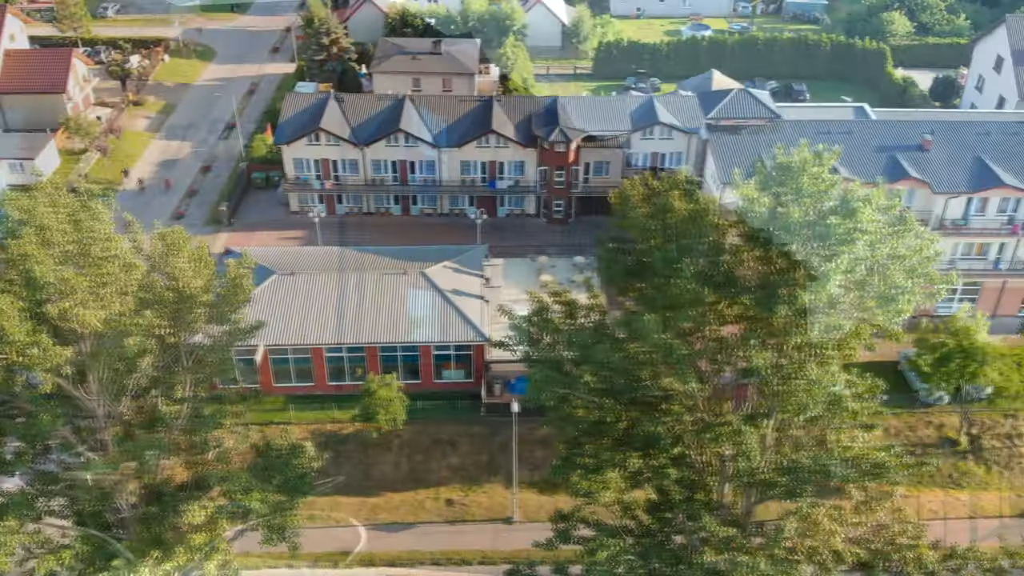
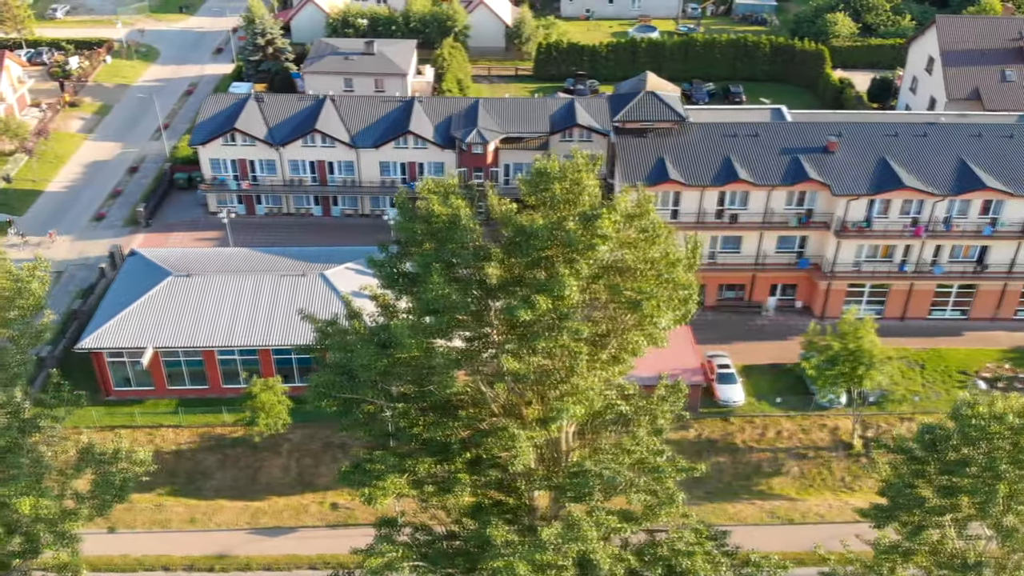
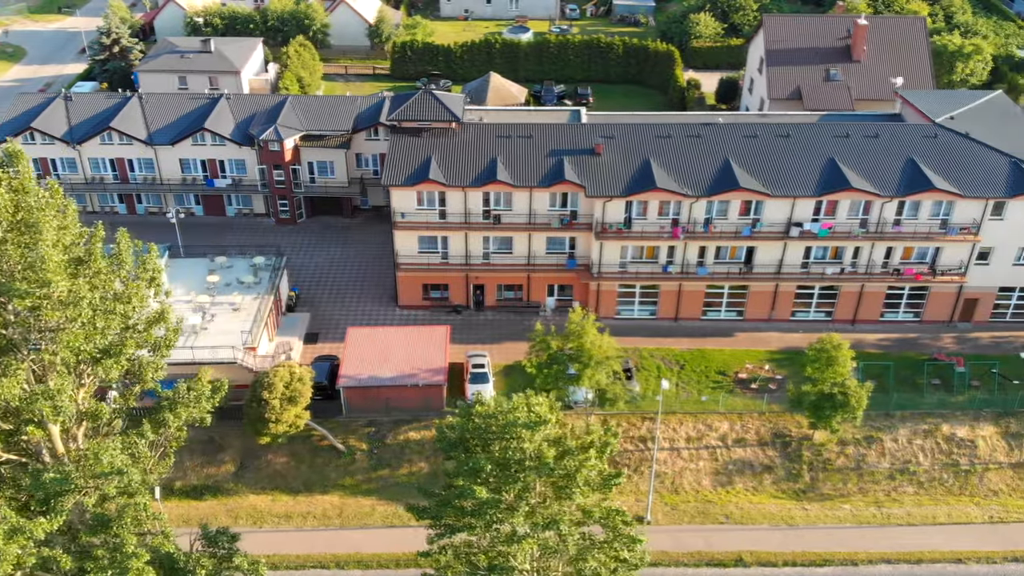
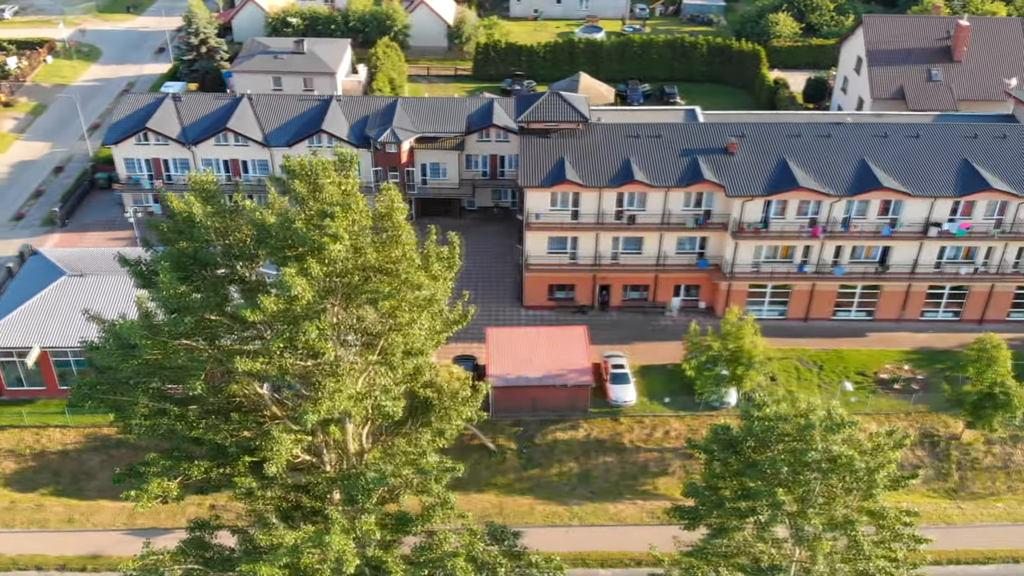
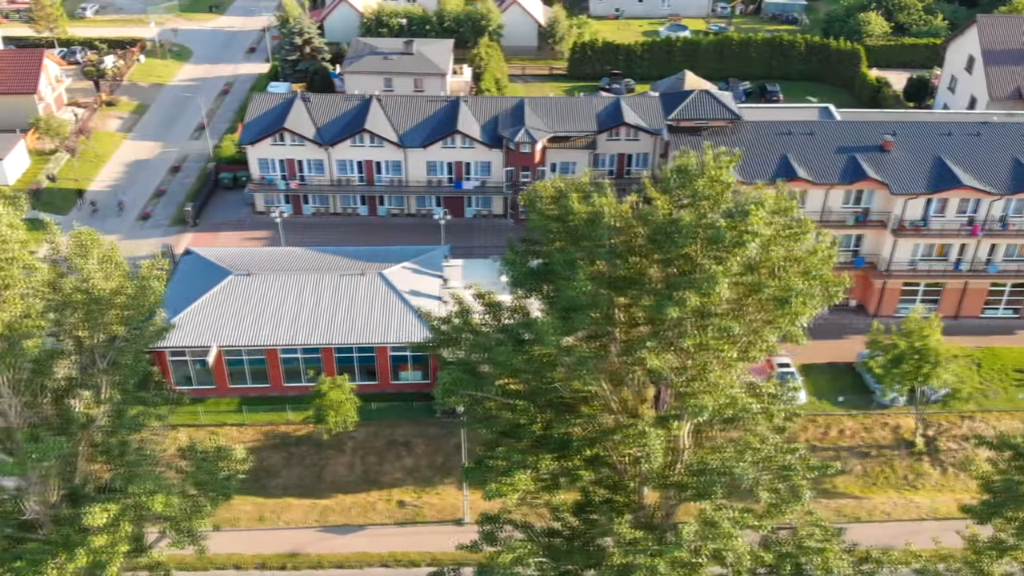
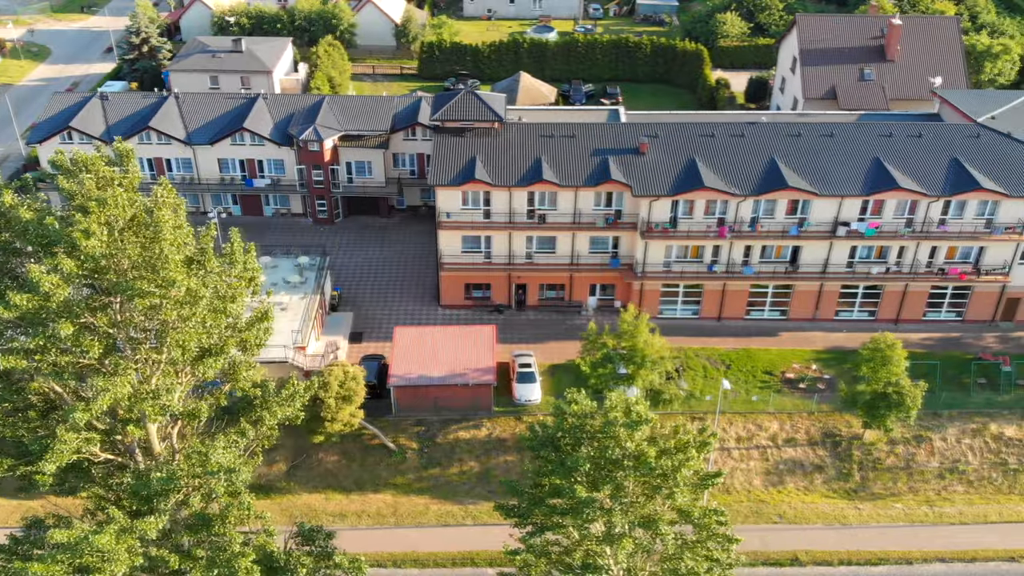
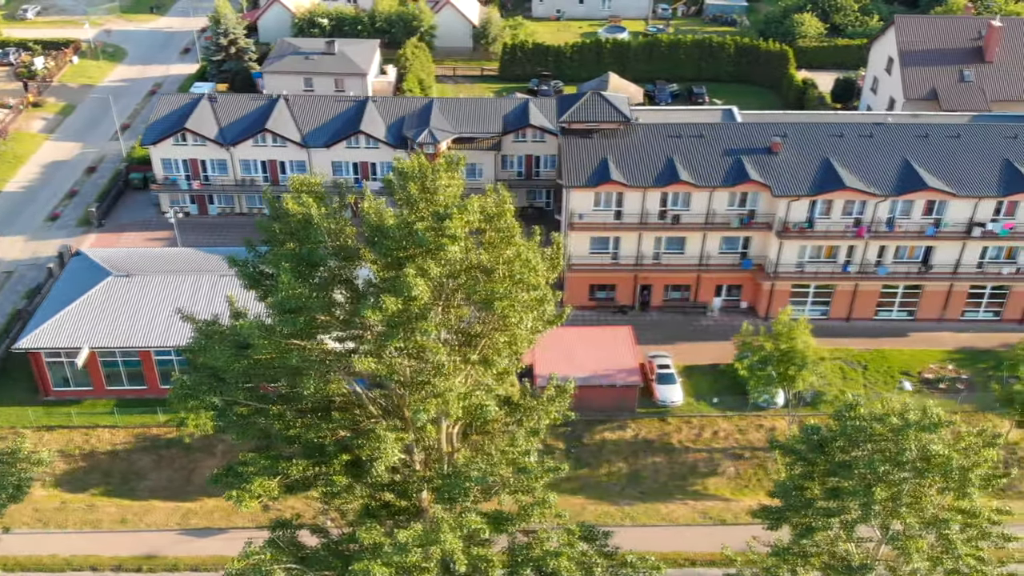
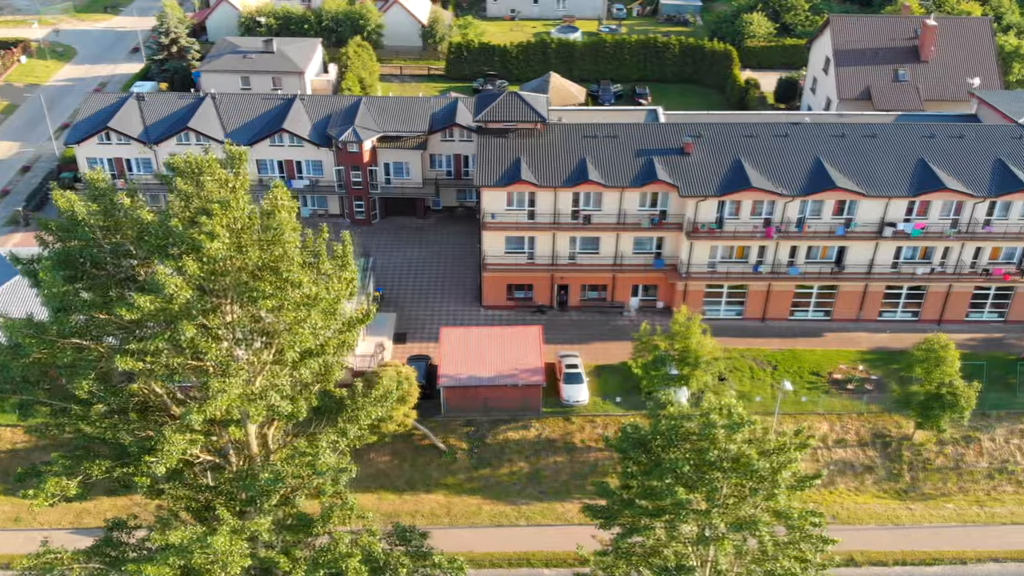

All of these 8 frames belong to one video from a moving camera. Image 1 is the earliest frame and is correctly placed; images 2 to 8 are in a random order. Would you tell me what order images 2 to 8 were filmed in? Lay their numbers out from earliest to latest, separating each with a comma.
5, 2, 7, 4, 8, 6, 3
